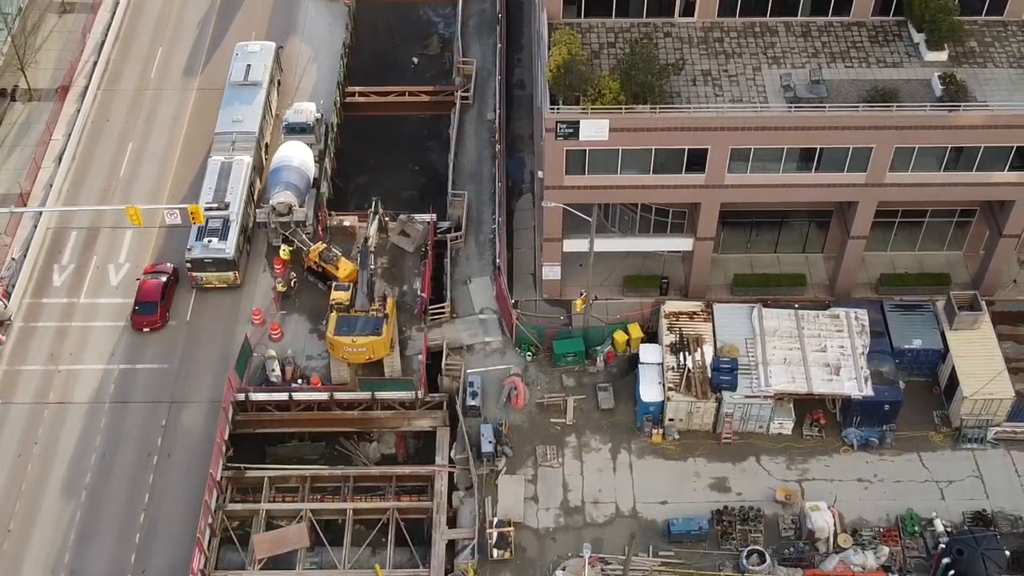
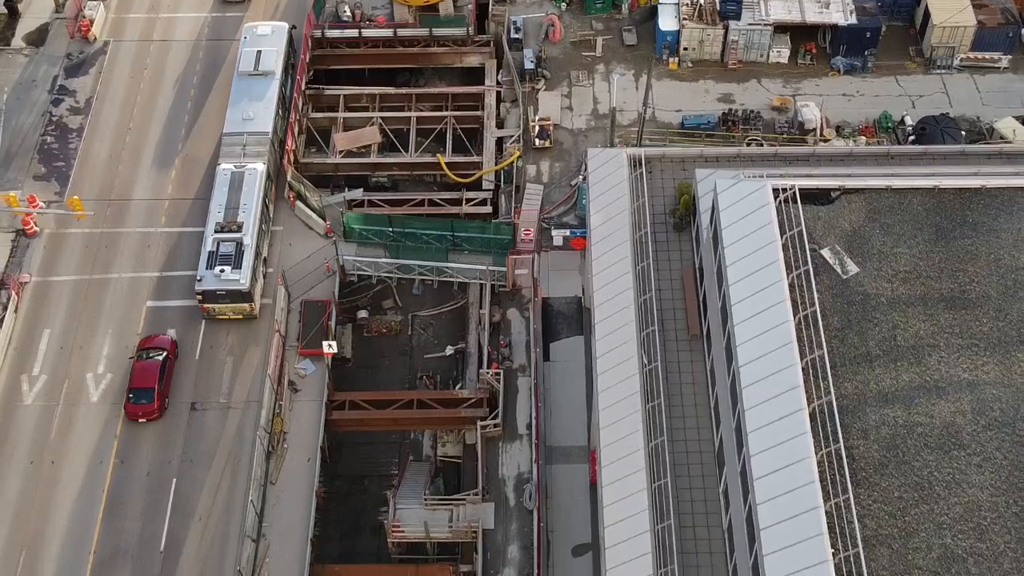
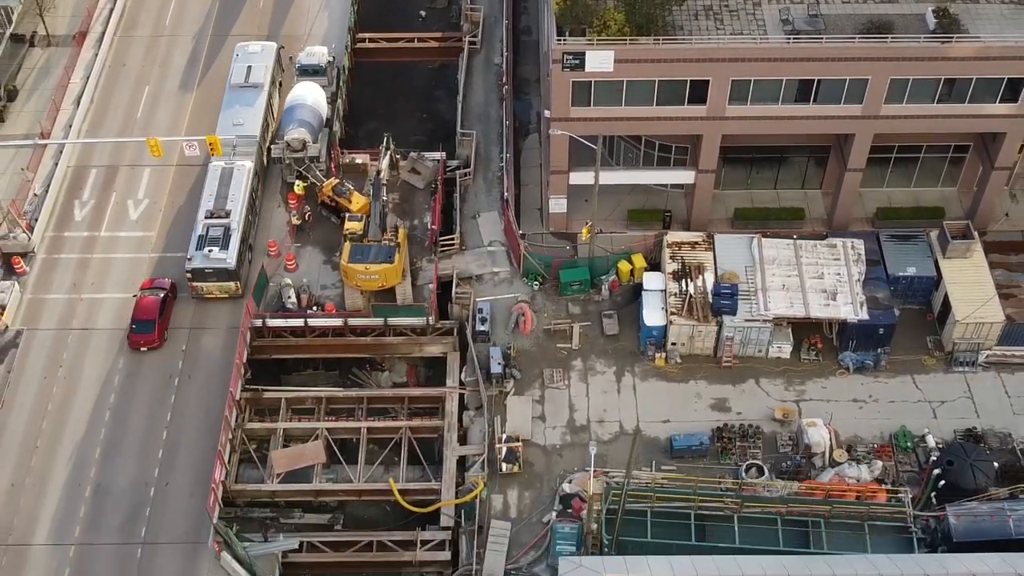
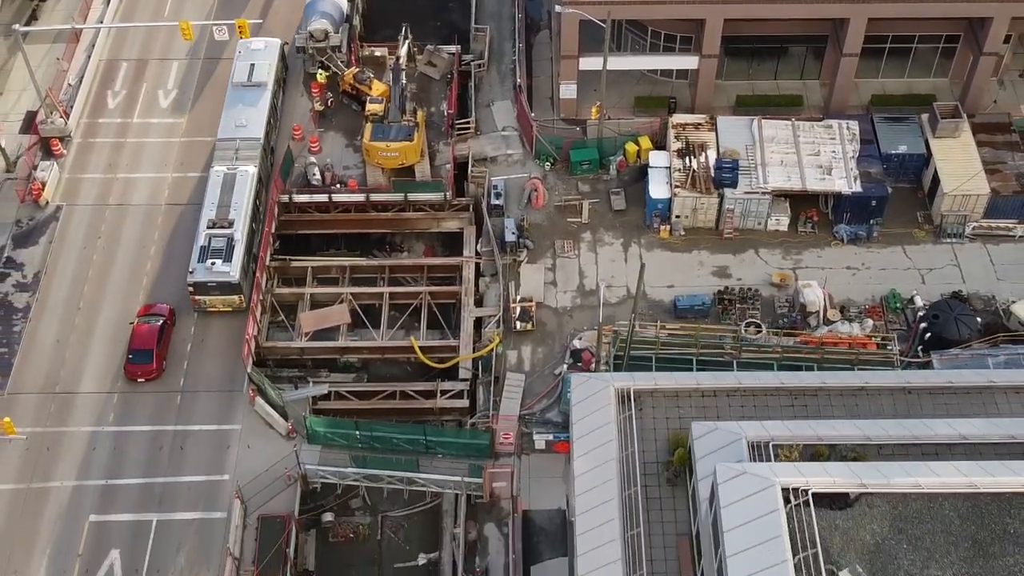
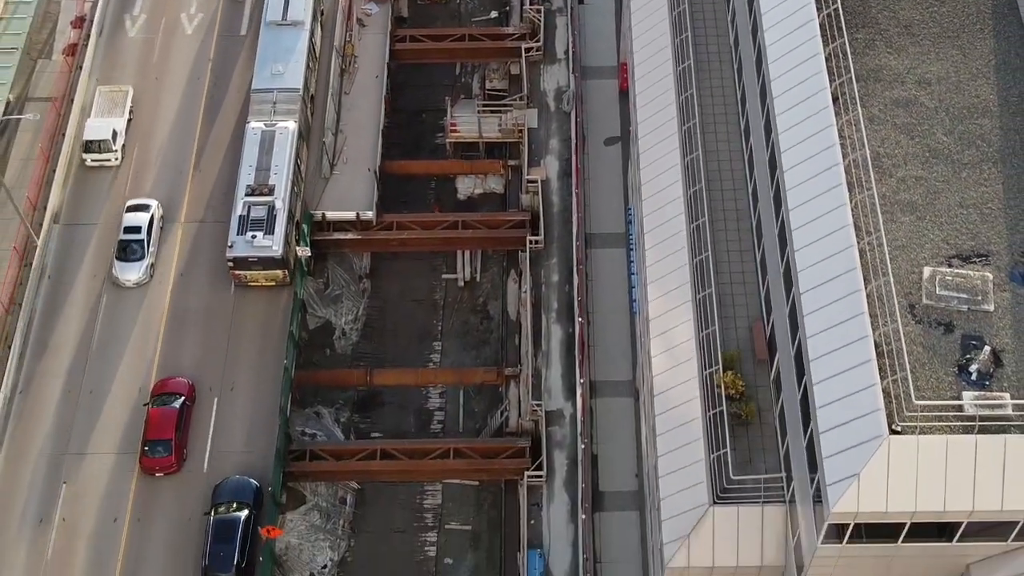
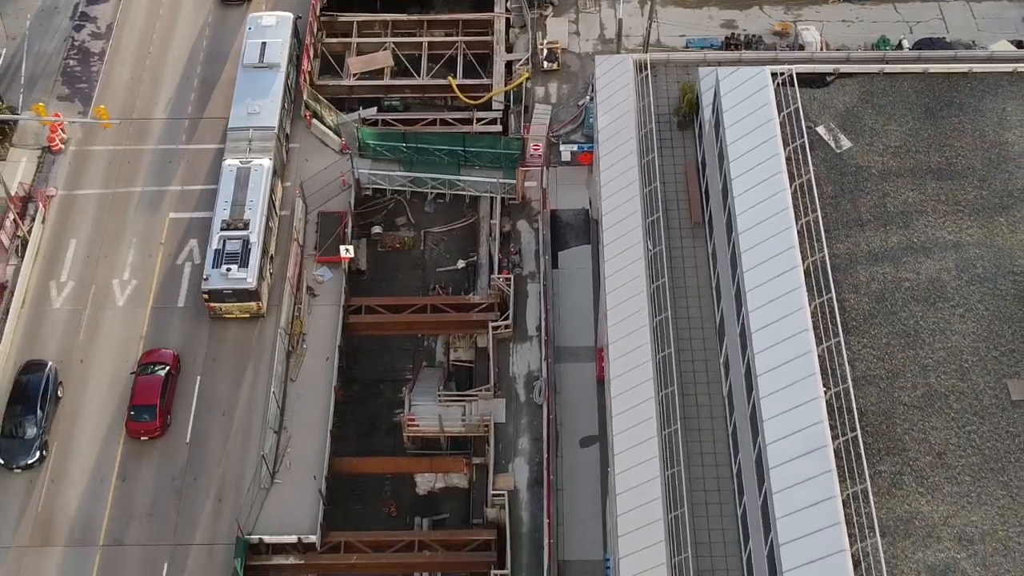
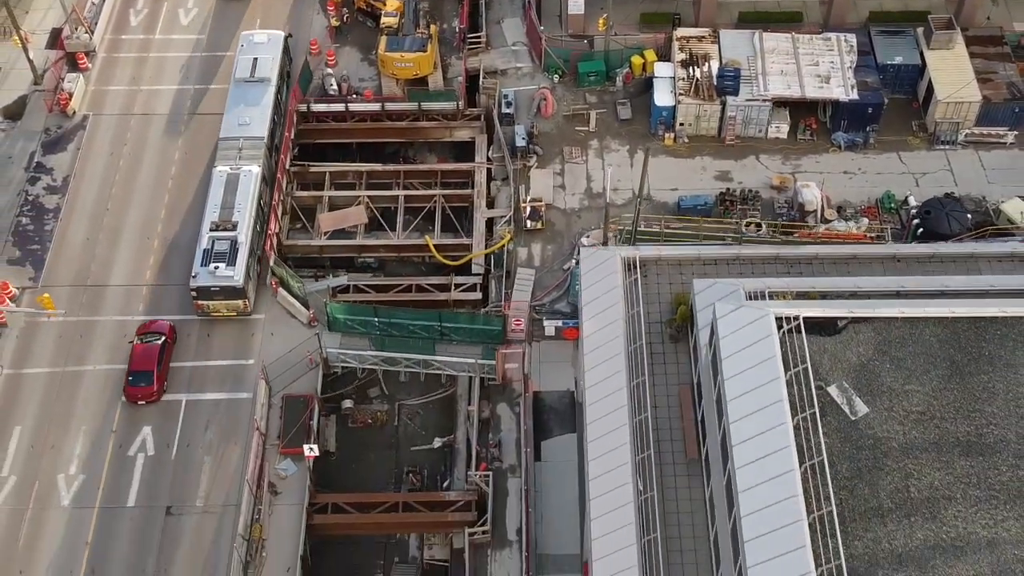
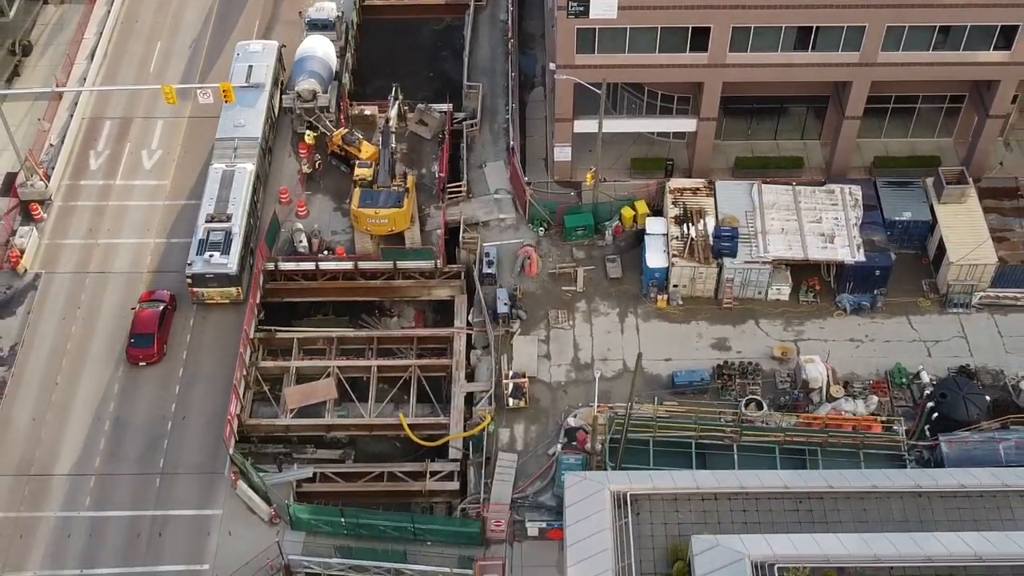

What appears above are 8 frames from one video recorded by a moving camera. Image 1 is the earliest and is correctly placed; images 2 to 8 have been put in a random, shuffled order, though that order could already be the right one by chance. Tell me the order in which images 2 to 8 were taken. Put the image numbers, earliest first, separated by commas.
3, 8, 4, 7, 2, 6, 5
